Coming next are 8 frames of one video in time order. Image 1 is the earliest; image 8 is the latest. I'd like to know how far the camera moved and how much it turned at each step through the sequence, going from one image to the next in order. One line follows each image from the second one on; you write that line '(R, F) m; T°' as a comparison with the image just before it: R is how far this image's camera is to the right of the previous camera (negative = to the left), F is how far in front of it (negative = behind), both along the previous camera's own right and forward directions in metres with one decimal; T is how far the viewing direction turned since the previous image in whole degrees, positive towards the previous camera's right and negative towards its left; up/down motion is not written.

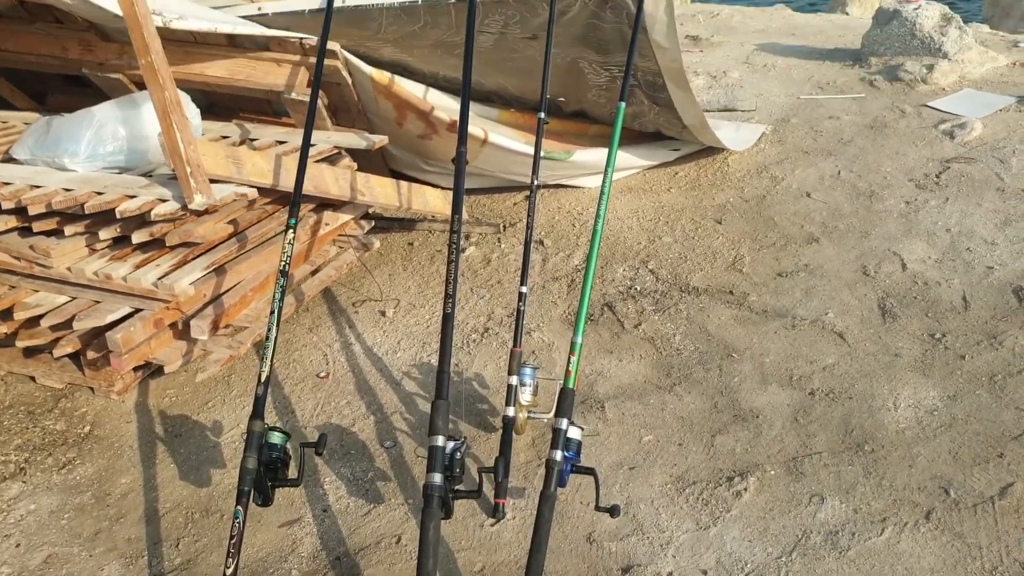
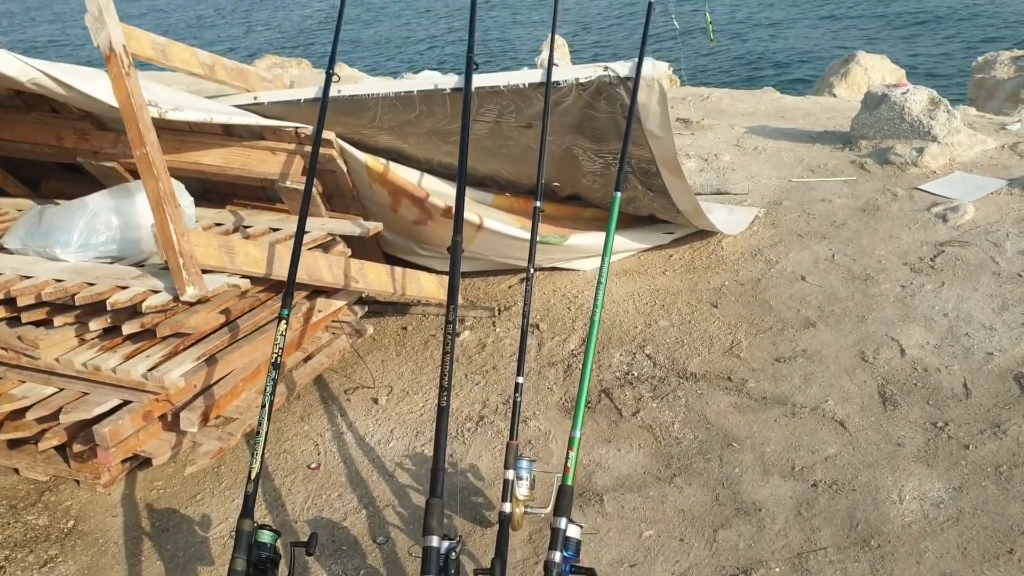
(0.0, 0.0) m; 0°
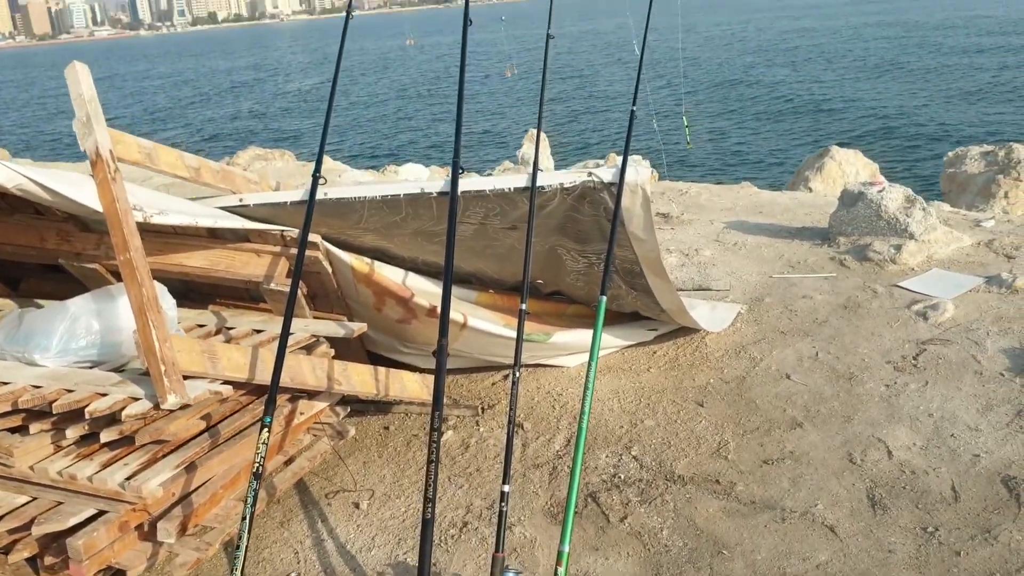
(0.0, 0.0) m; +1°
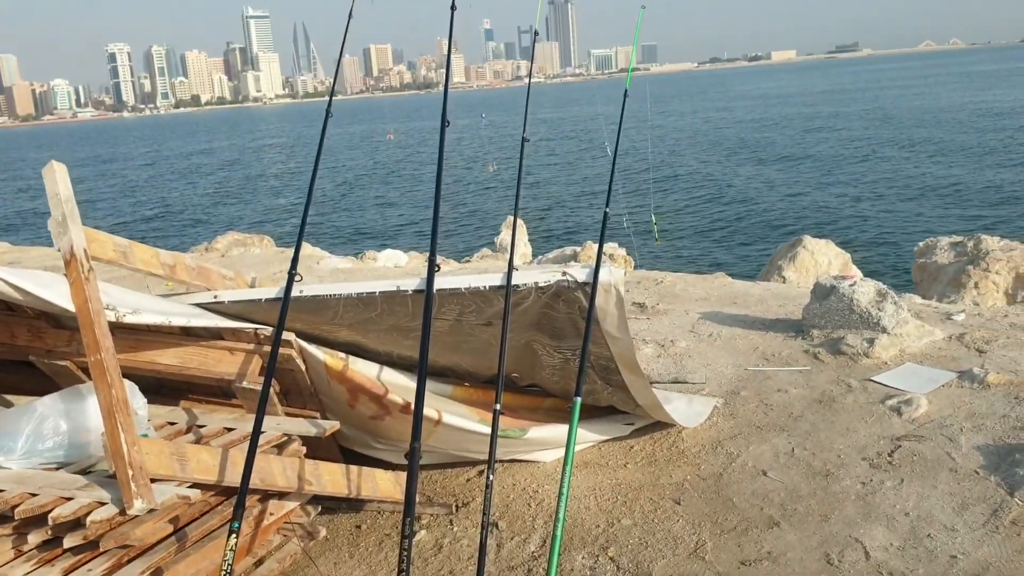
(+0.1, 0.0) m; +1°
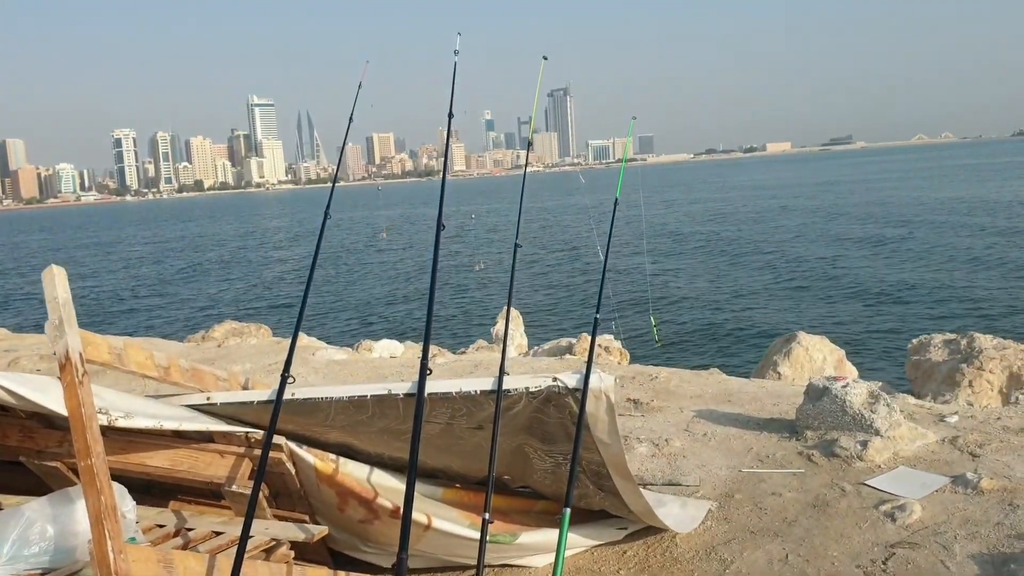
(0.0, -0.1) m; 0°
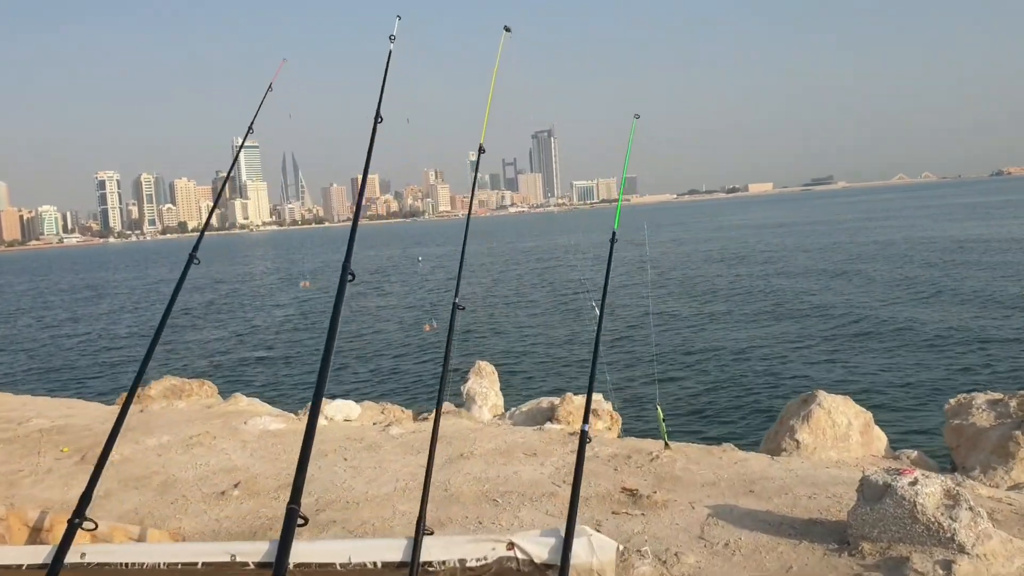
(+0.2, +1.9) m; +1°
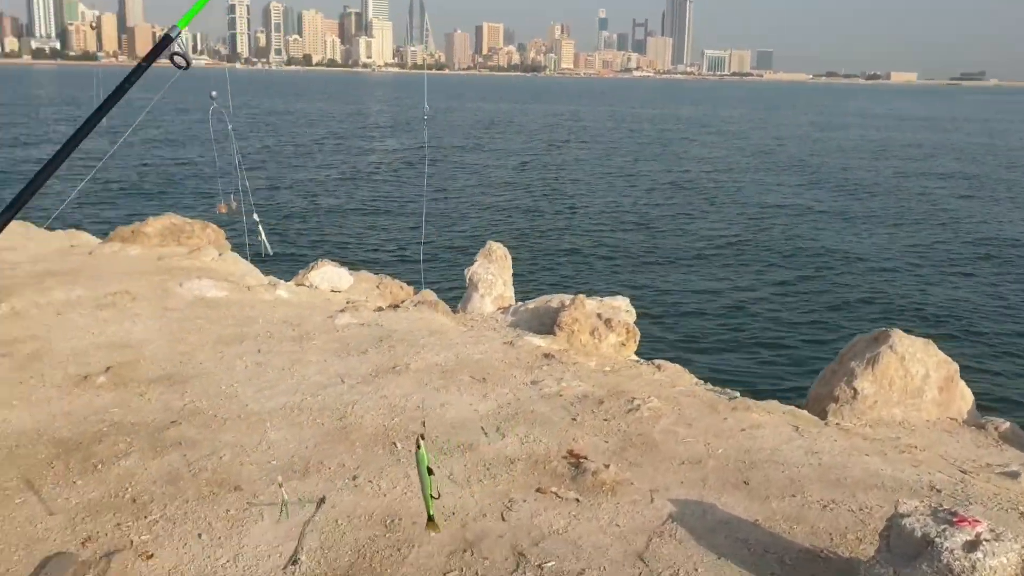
(+1.2, +2.3) m; -7°
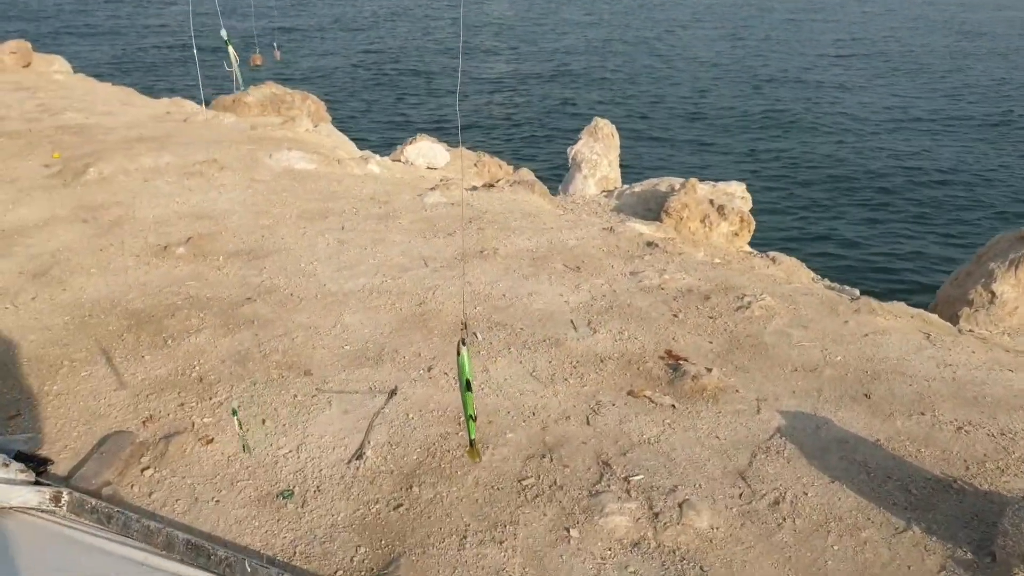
(+0.1, +0.6) m; -8°
